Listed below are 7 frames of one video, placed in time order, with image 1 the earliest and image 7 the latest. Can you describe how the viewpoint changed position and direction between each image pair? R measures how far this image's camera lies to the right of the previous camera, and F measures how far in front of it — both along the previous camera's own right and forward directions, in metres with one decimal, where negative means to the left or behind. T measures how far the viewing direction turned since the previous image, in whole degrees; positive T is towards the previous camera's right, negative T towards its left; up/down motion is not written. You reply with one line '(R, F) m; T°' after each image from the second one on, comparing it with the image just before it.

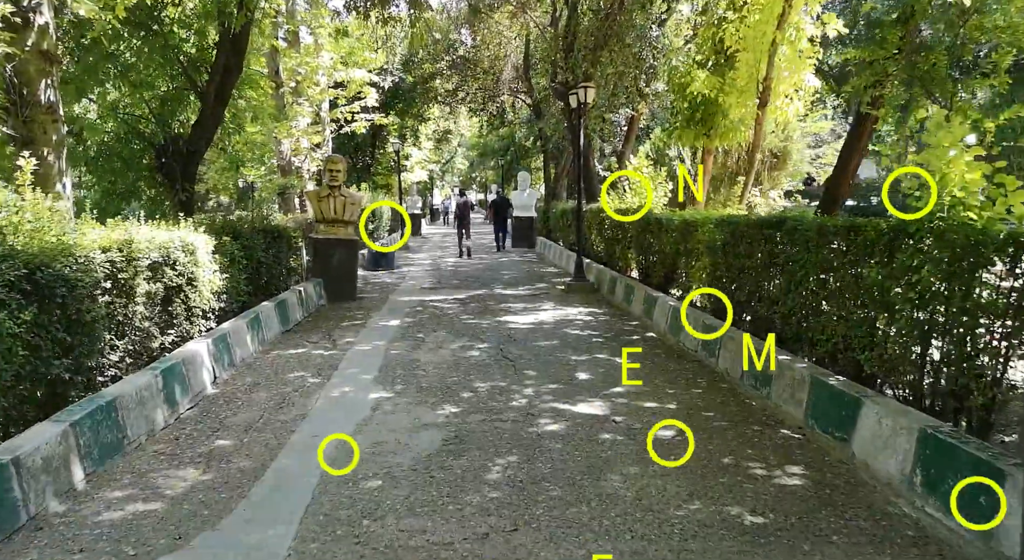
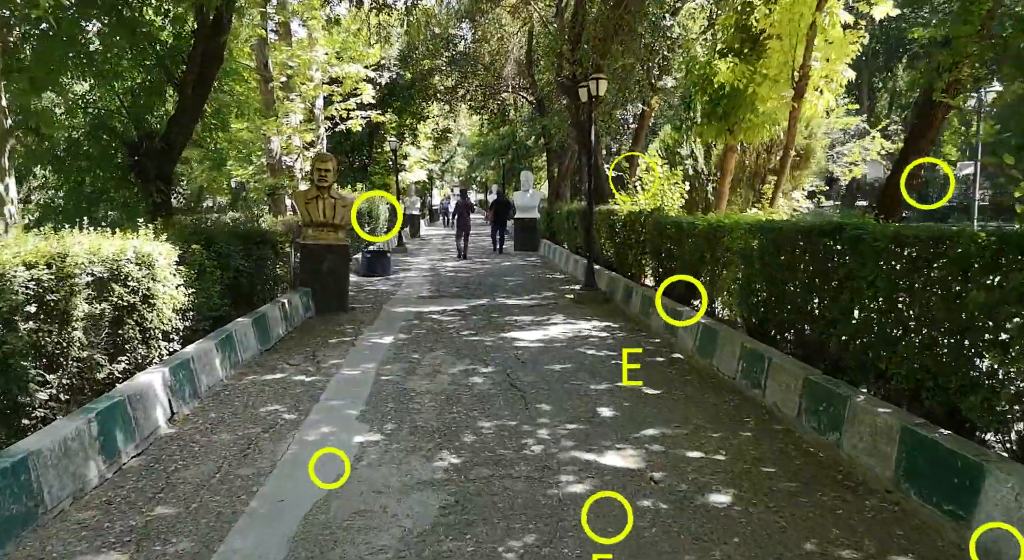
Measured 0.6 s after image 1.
(-0.1, +1.0) m; 0°
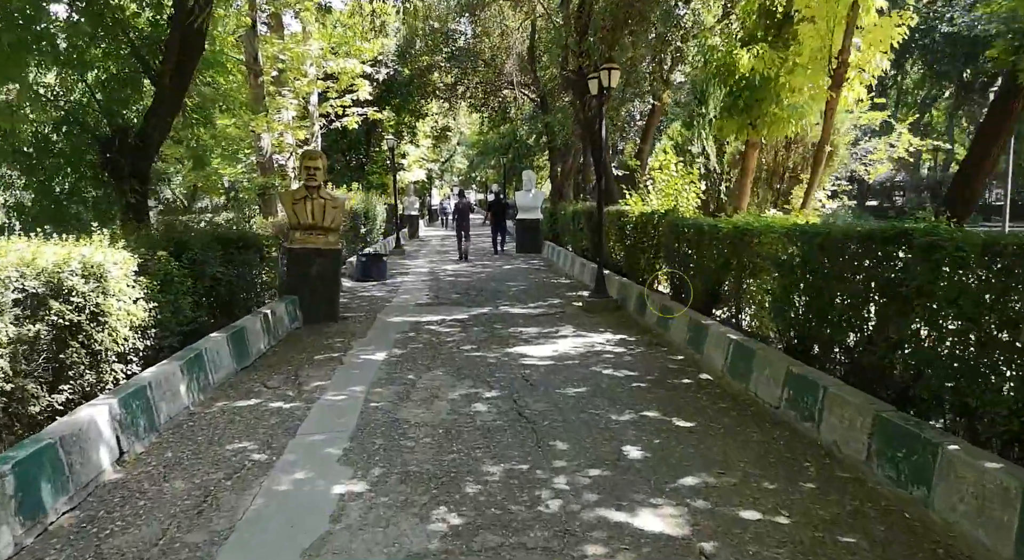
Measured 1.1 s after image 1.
(-0.1, +0.8) m; 0°
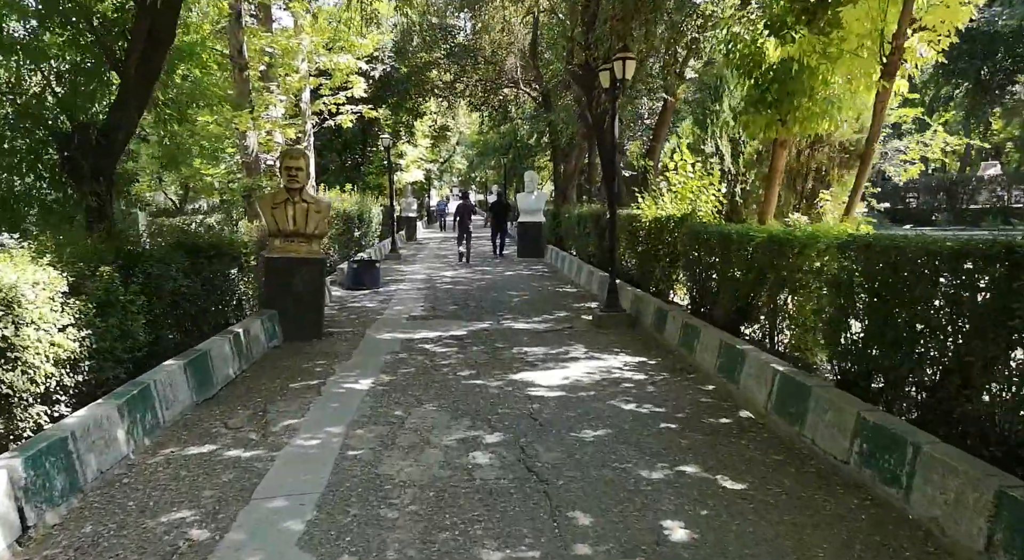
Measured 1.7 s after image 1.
(0.0, +1.0) m; 0°
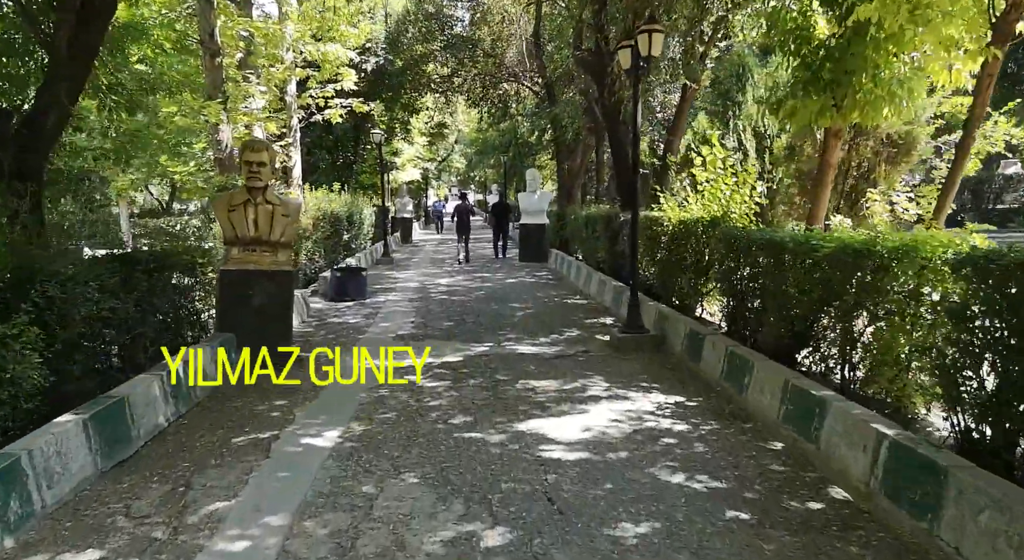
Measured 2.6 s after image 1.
(0.0, +1.5) m; 0°
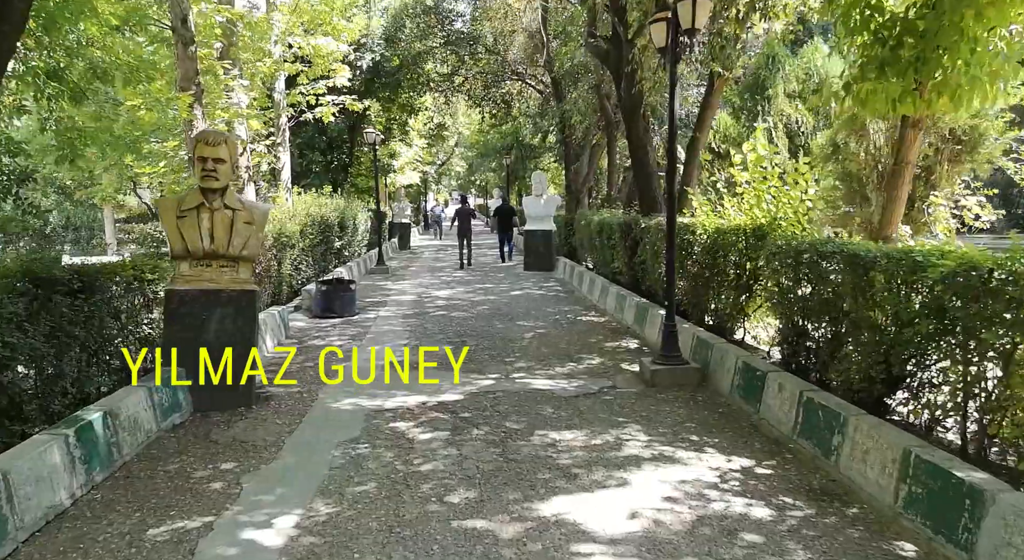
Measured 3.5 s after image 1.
(-0.1, +1.4) m; 0°
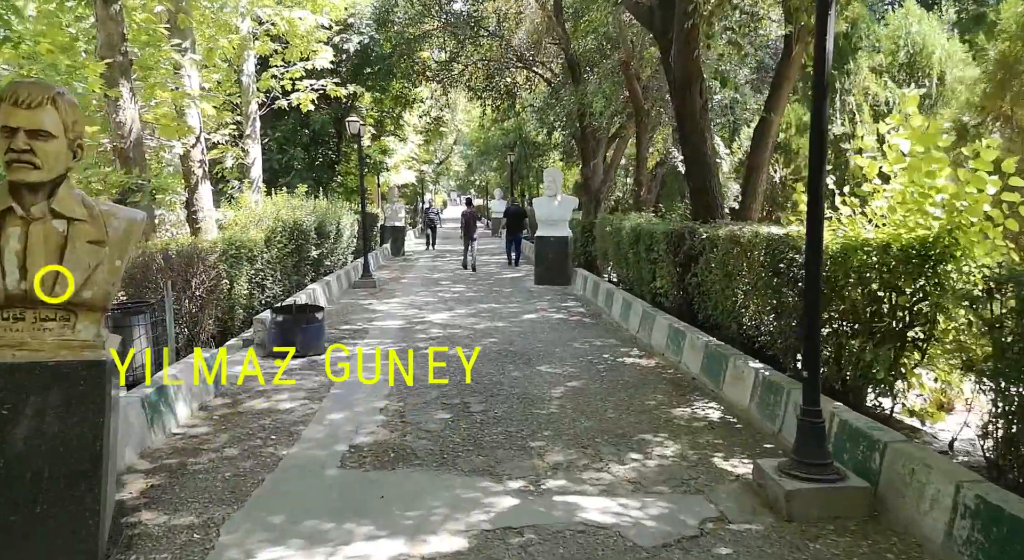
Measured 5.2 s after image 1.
(-0.2, +2.7) m; 0°
